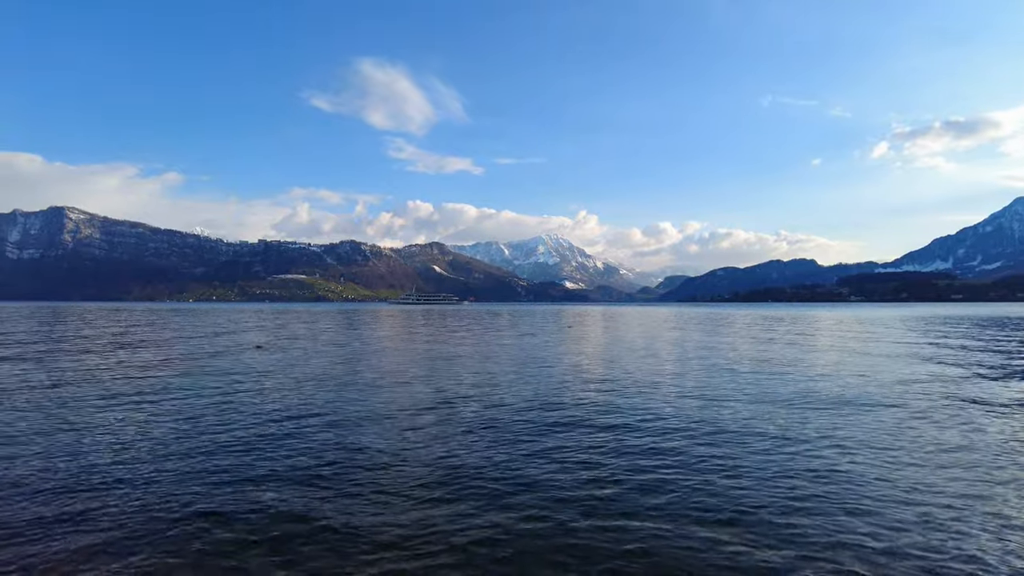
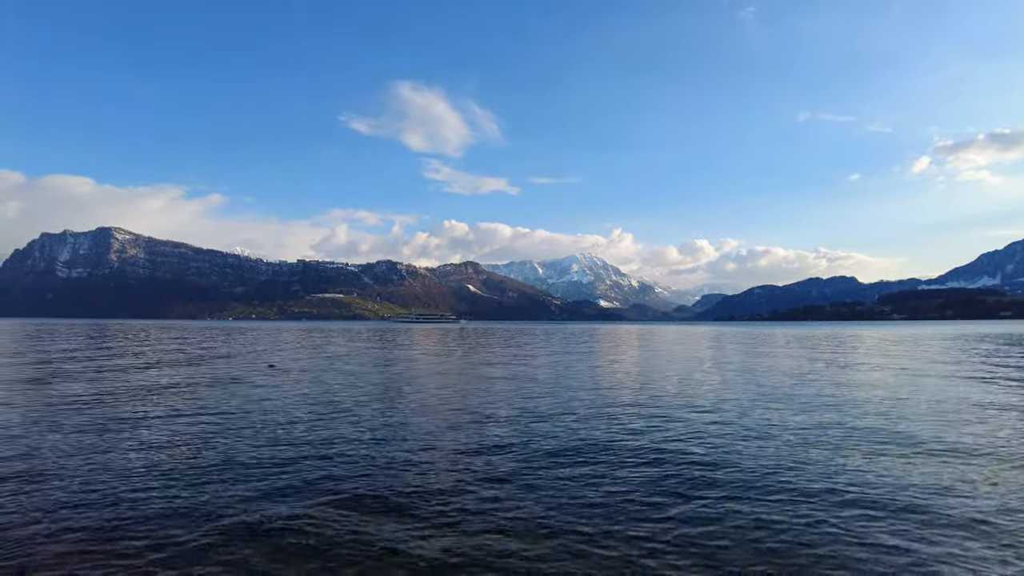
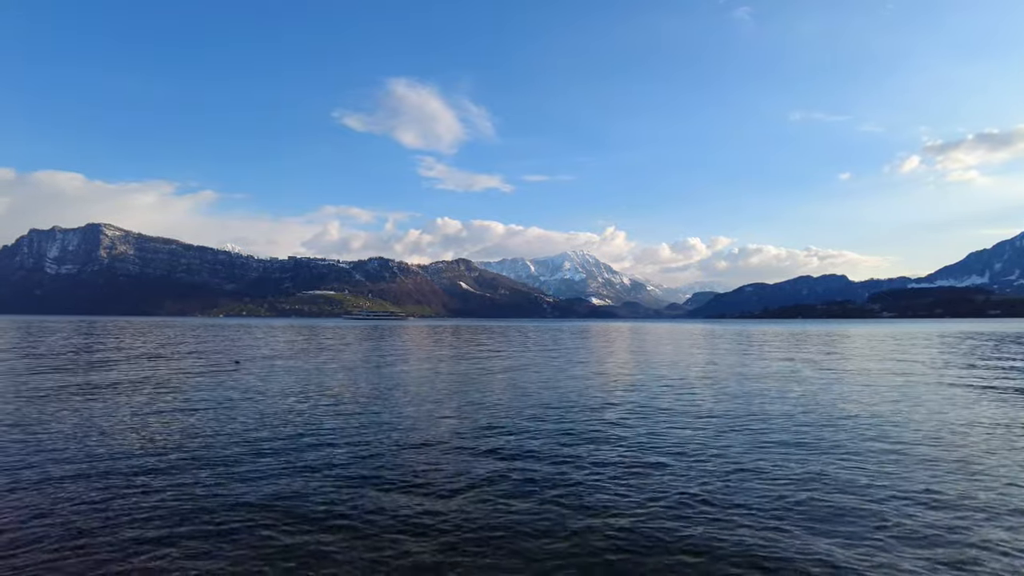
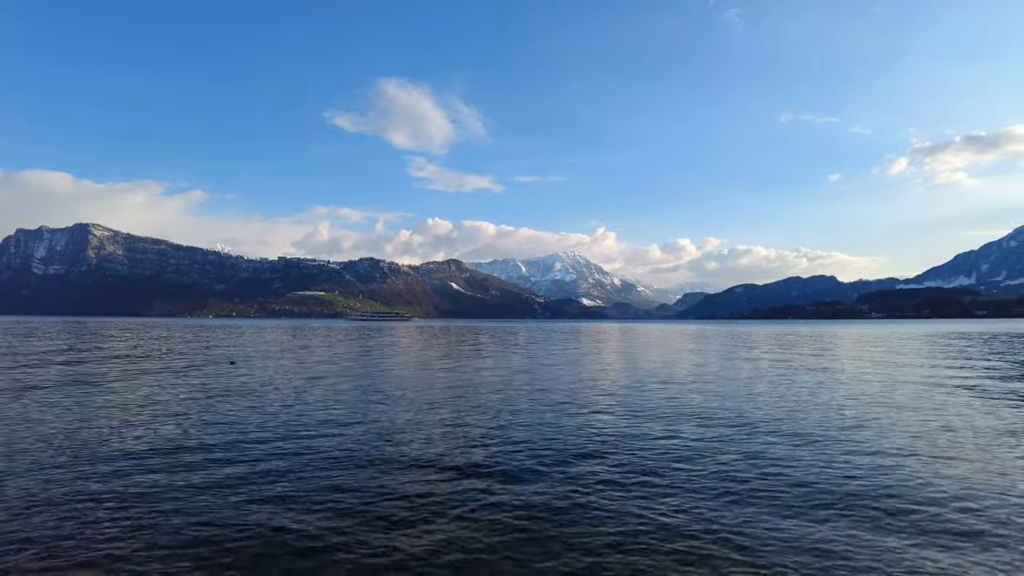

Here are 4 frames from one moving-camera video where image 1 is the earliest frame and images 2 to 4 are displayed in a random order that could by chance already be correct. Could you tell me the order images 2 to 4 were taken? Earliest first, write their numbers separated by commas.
2, 4, 3
